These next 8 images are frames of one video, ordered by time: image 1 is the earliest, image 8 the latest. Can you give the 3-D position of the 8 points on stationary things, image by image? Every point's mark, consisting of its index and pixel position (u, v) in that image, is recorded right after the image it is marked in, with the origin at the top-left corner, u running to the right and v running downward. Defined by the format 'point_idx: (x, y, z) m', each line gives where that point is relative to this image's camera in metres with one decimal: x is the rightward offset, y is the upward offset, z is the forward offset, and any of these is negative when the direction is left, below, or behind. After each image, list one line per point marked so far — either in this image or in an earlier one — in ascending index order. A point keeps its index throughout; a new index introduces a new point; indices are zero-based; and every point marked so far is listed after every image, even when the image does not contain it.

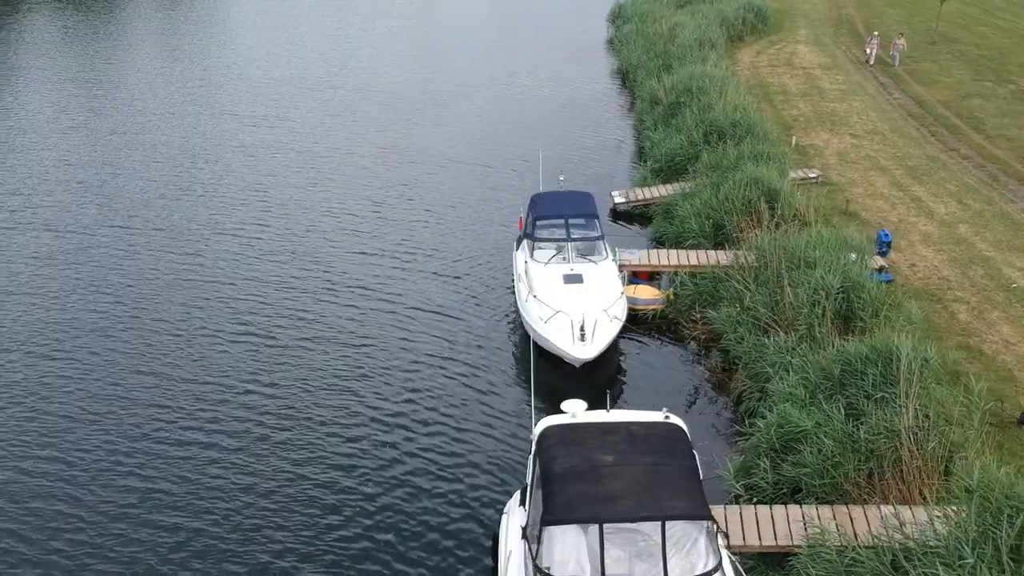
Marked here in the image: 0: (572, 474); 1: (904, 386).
0: (+0.7, -2.3, +12.1) m
1: (+6.3, -1.6, +15.9) m
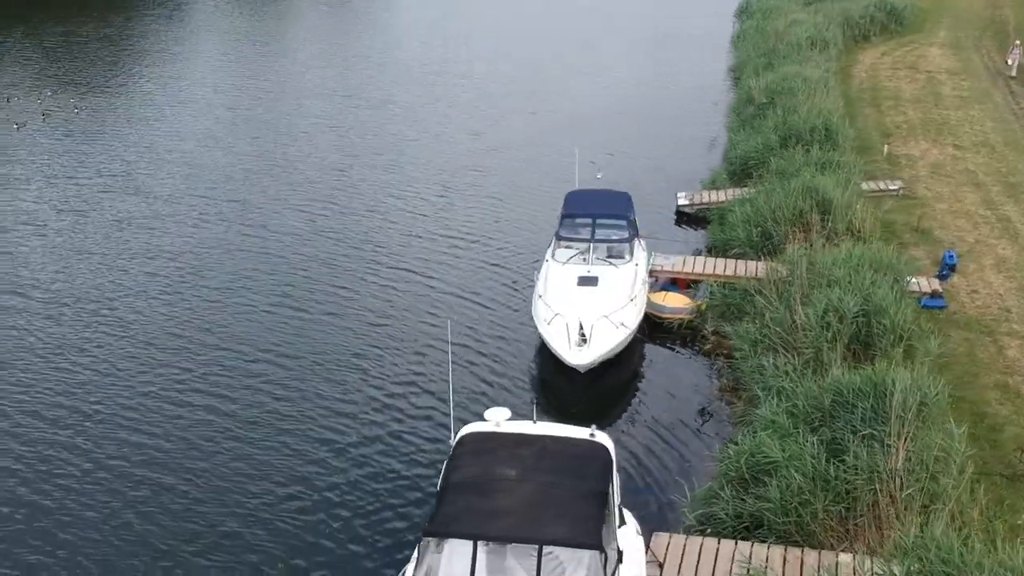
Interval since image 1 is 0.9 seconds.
0: (-0.5, -2.3, +11.6) m
1: (+5.6, -2.0, +14.5) m
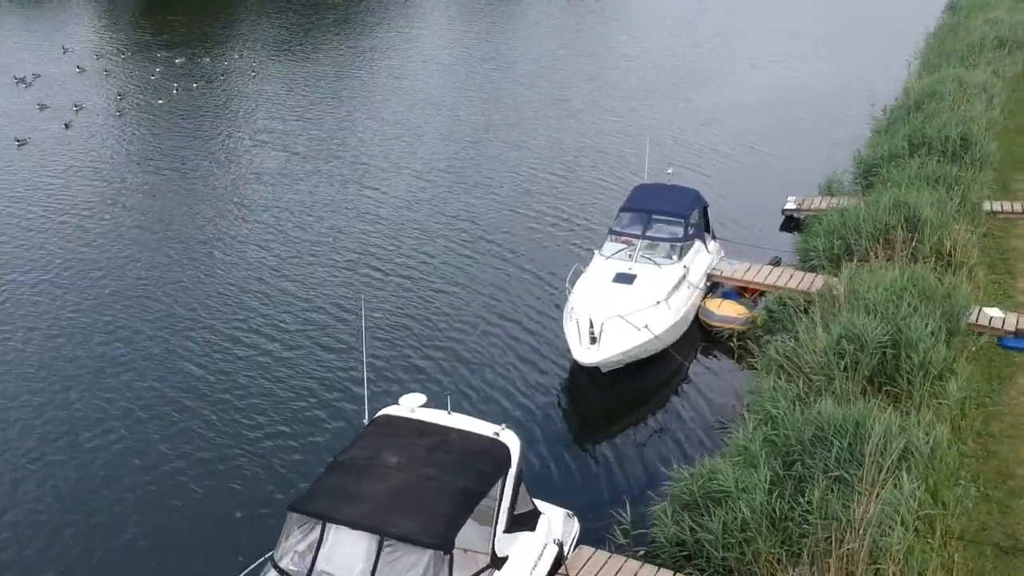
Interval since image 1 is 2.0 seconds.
0: (-1.9, -2.1, +11.6) m
1: (+4.7, -2.5, +13.1) m
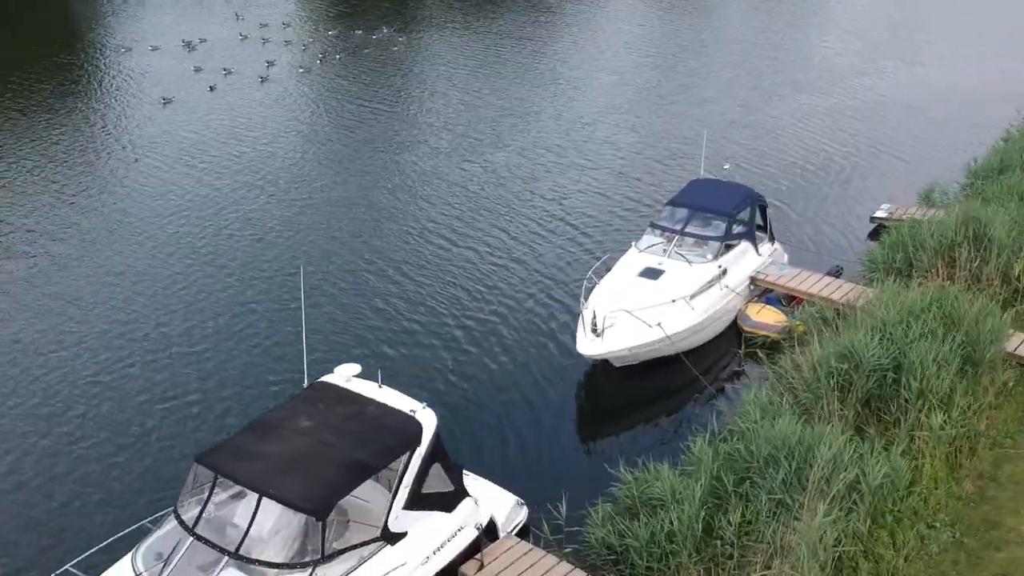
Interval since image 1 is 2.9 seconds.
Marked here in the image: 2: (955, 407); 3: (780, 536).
0: (-3.1, -1.7, +12.1) m
1: (+3.7, -2.6, +12.3) m
2: (+6.3, -1.7, +14.3) m
3: (+3.3, -3.1, +12.2) m
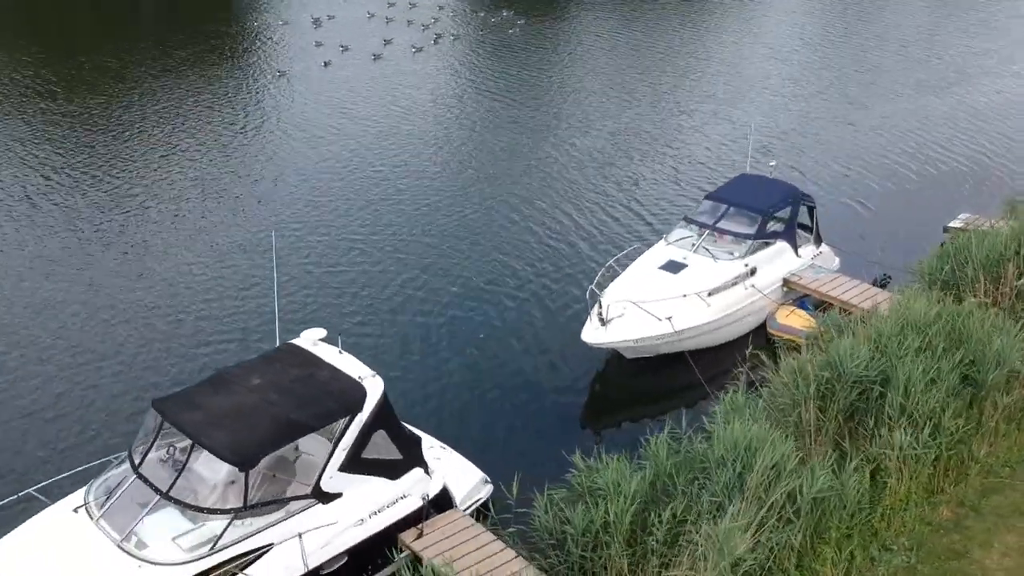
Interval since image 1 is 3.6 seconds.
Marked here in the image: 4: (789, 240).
0: (-3.8, -1.2, +12.8) m
1: (+2.8, -2.6, +12.0) m
2: (+5.8, -1.9, +13.6) m
3: (+2.4, -3.0, +12.0) m
4: (+5.5, +1.0, +19.6) m
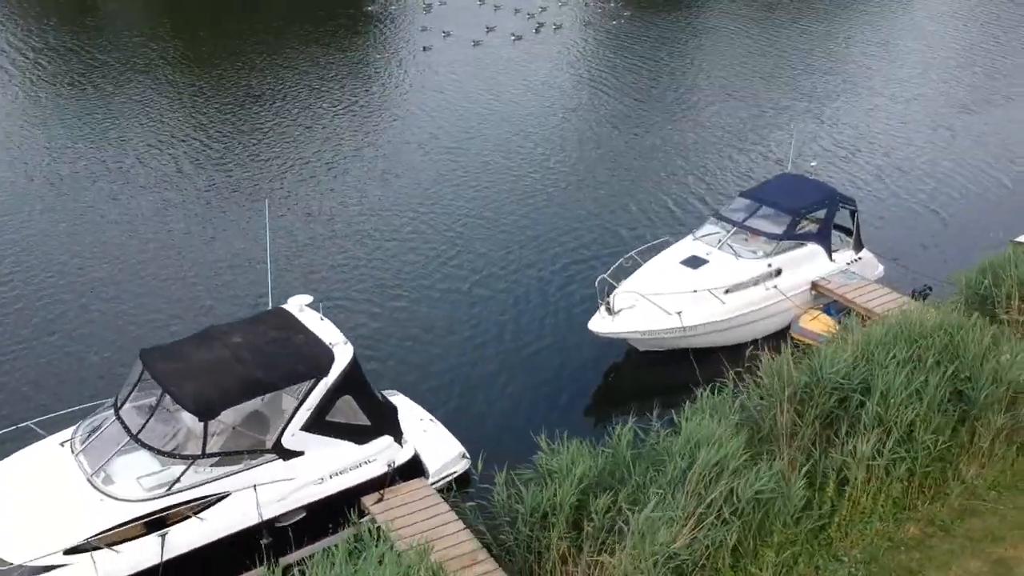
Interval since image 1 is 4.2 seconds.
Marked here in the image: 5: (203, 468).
0: (-4.3, -0.6, +13.6) m
1: (+2.1, -2.6, +11.9) m
2: (+5.3, -2.0, +13.1) m
3: (+1.6, -2.9, +12.0) m
4: (+6.0, +0.9, +19.0) m
5: (-3.9, -2.3, +12.5) m
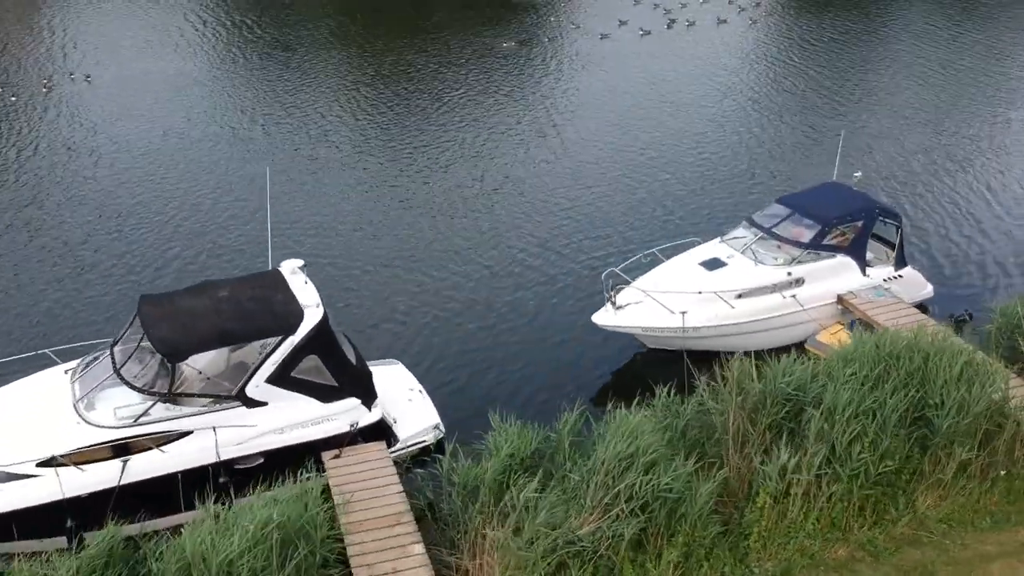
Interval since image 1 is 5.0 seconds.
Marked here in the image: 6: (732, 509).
0: (-4.8, 0.0, +14.9) m
1: (+1.0, -2.5, +12.1) m
2: (+4.4, -2.2, +12.7) m
3: (+0.5, -2.8, +12.2) m
4: (+6.4, +0.6, +18.4) m
5: (-4.8, -1.6, +13.7) m
6: (+2.8, -2.9, +12.7) m
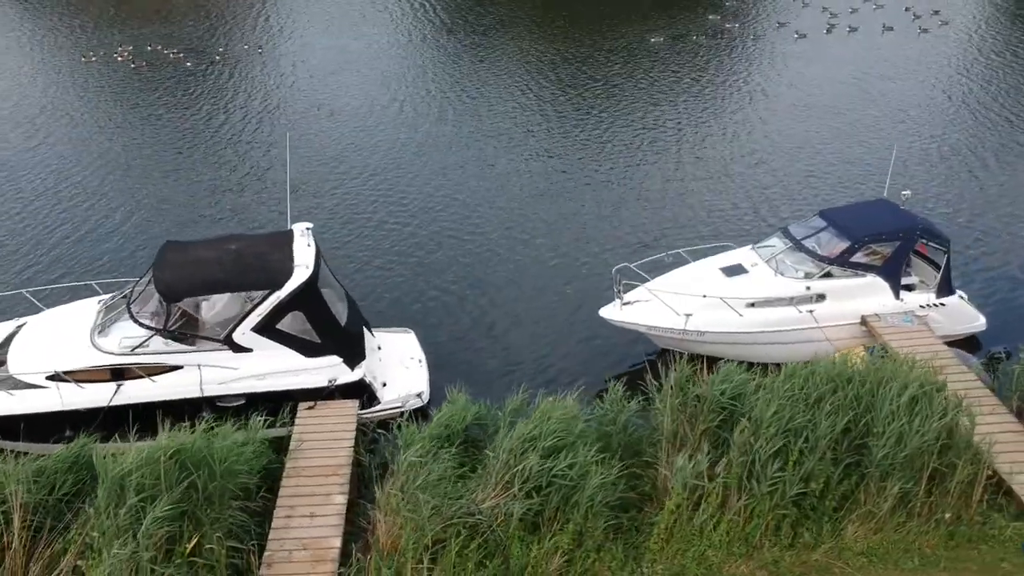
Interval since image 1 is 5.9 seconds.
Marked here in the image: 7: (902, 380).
0: (-4.9, +0.8, +16.3) m
1: (-0.2, -2.3, +12.5) m
2: (+3.3, -2.4, +12.3) m
3: (-0.6, -2.5, +12.7) m
4: (+6.7, +0.2, +17.5) m
5: (-5.3, -0.8, +15.3) m
6: (+1.7, -2.9, +12.7) m
7: (+5.4, -1.3, +13.2) m
